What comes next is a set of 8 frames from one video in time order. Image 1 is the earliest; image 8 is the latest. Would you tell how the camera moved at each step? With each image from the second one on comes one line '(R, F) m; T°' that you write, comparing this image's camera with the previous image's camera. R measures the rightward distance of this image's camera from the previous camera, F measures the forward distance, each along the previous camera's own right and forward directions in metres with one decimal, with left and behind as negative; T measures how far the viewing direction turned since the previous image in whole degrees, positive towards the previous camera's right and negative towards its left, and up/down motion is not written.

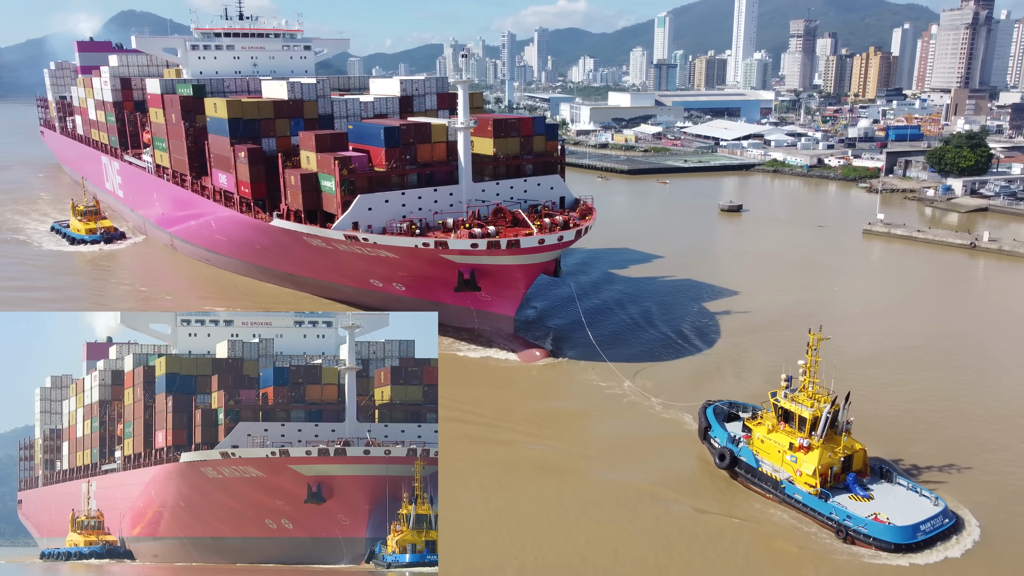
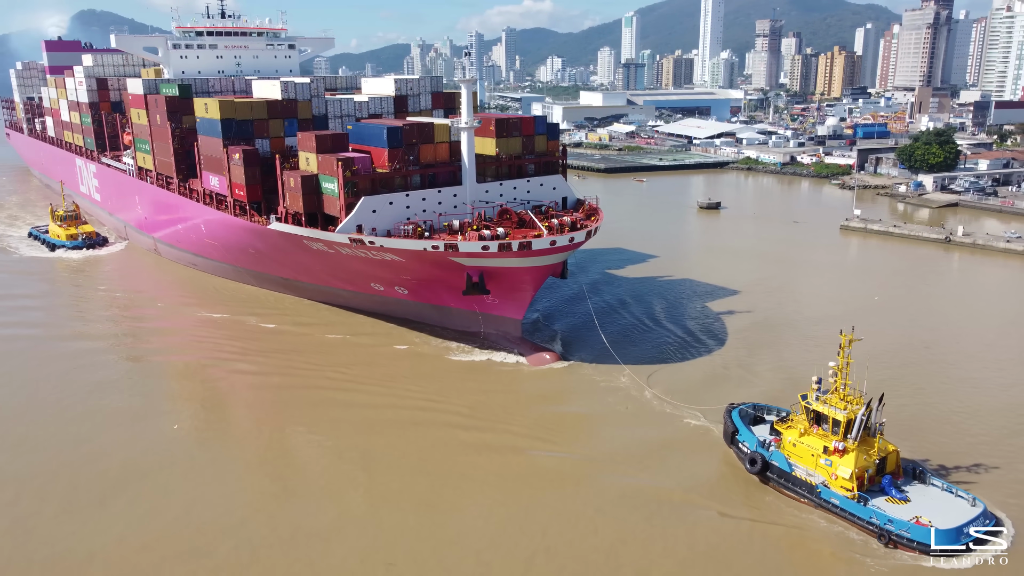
(-0.6, +0.3) m; +2°
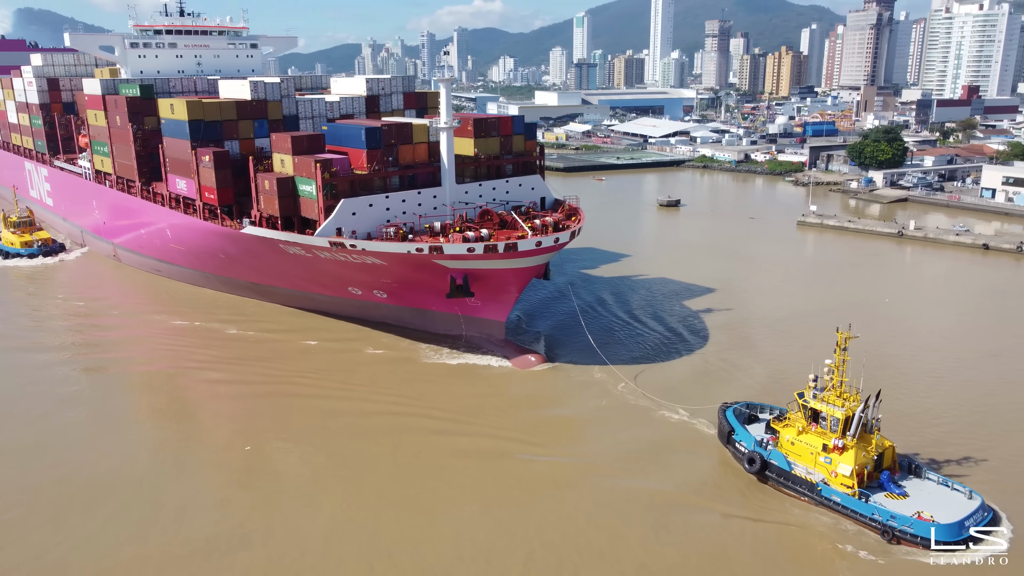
(-0.4, +0.2) m; +3°
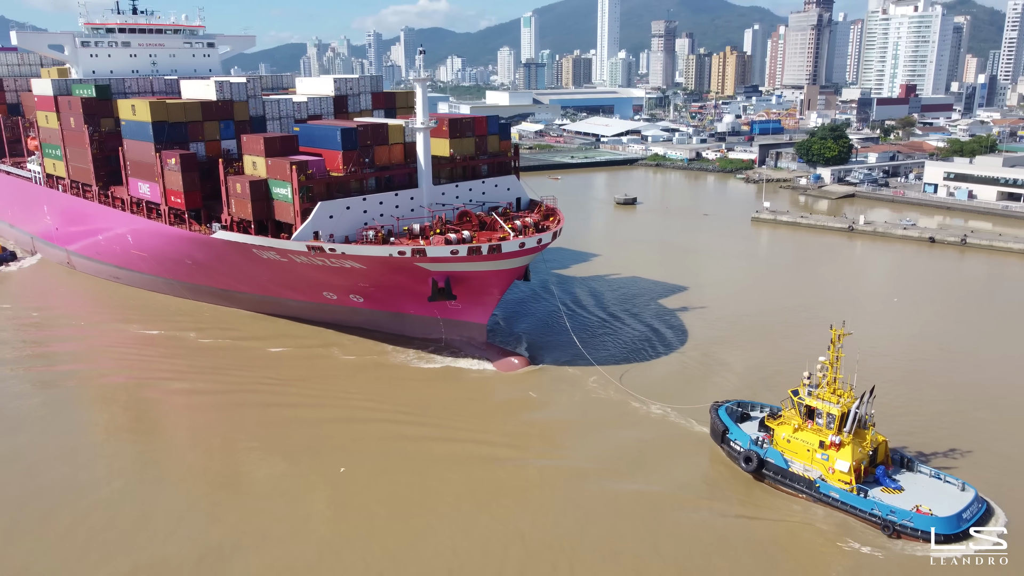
(-0.4, +0.2) m; +3°
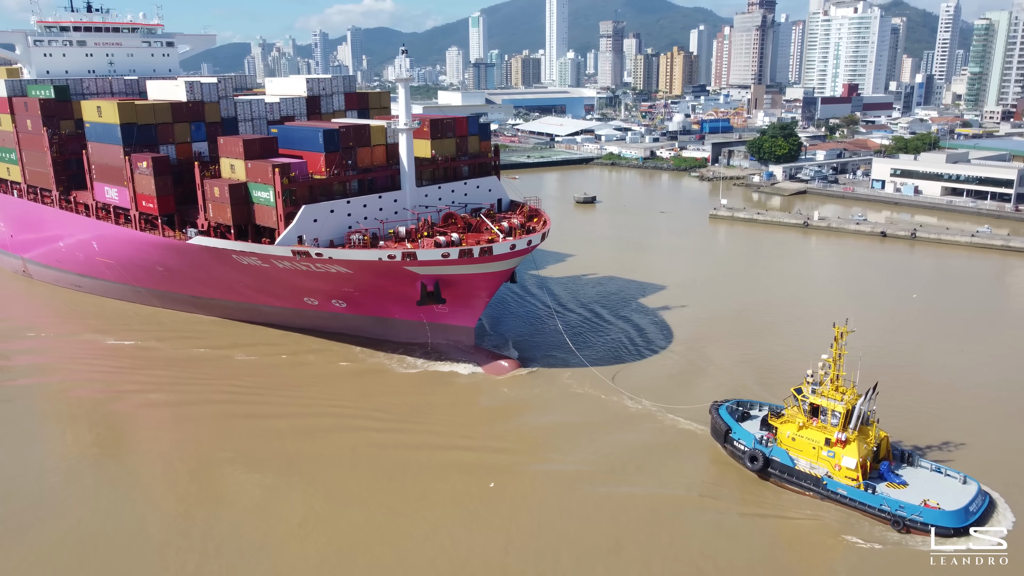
(-0.5, +0.2) m; +3°
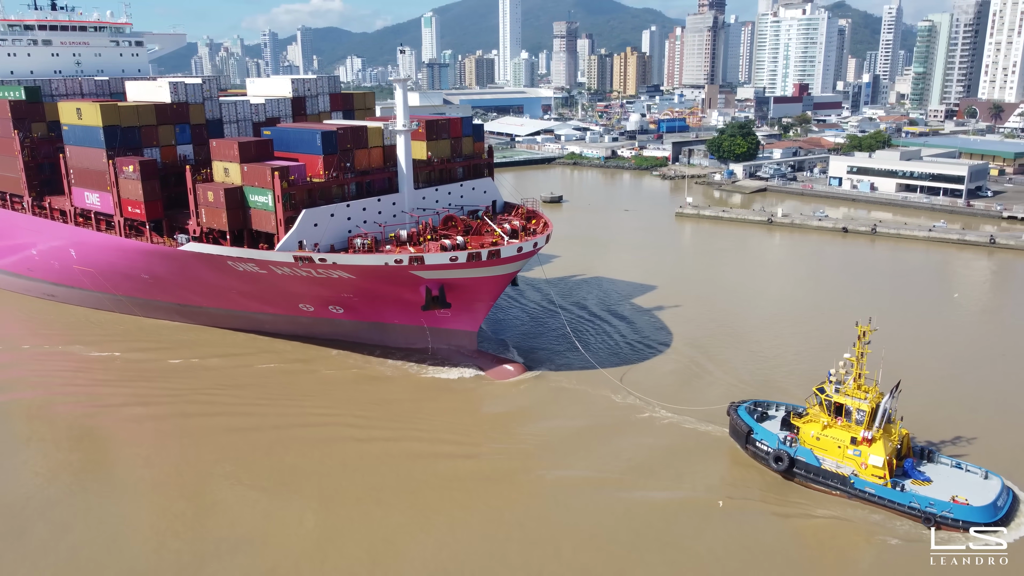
(-0.7, +0.2) m; +3°
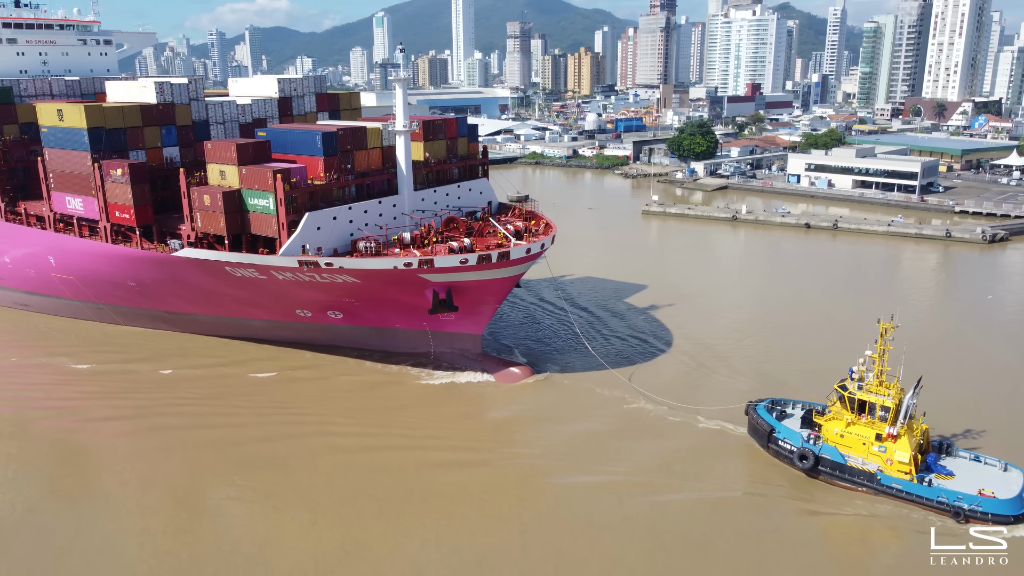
(-0.7, +0.2) m; +3°
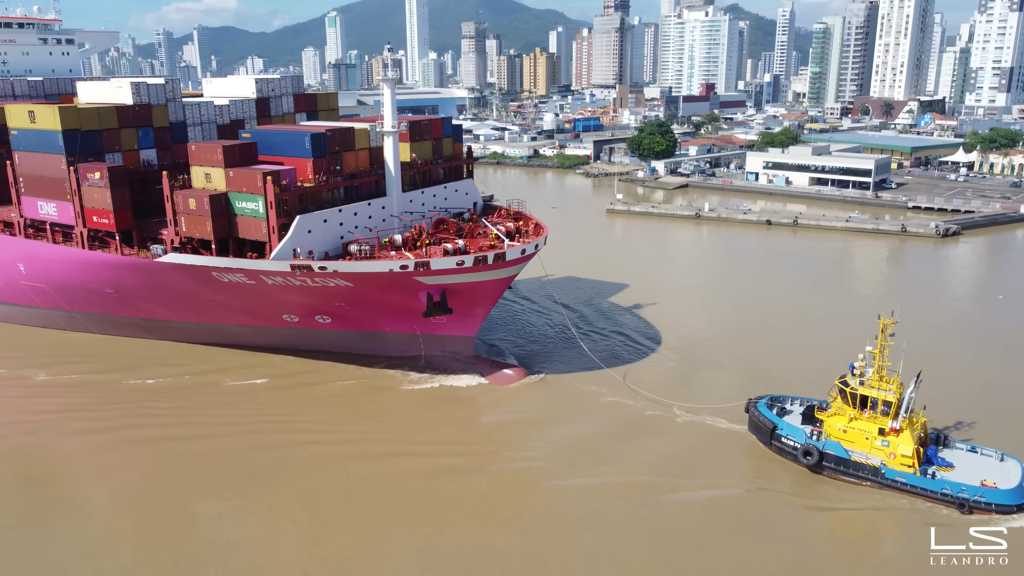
(-0.5, +0.1) m; +3°
